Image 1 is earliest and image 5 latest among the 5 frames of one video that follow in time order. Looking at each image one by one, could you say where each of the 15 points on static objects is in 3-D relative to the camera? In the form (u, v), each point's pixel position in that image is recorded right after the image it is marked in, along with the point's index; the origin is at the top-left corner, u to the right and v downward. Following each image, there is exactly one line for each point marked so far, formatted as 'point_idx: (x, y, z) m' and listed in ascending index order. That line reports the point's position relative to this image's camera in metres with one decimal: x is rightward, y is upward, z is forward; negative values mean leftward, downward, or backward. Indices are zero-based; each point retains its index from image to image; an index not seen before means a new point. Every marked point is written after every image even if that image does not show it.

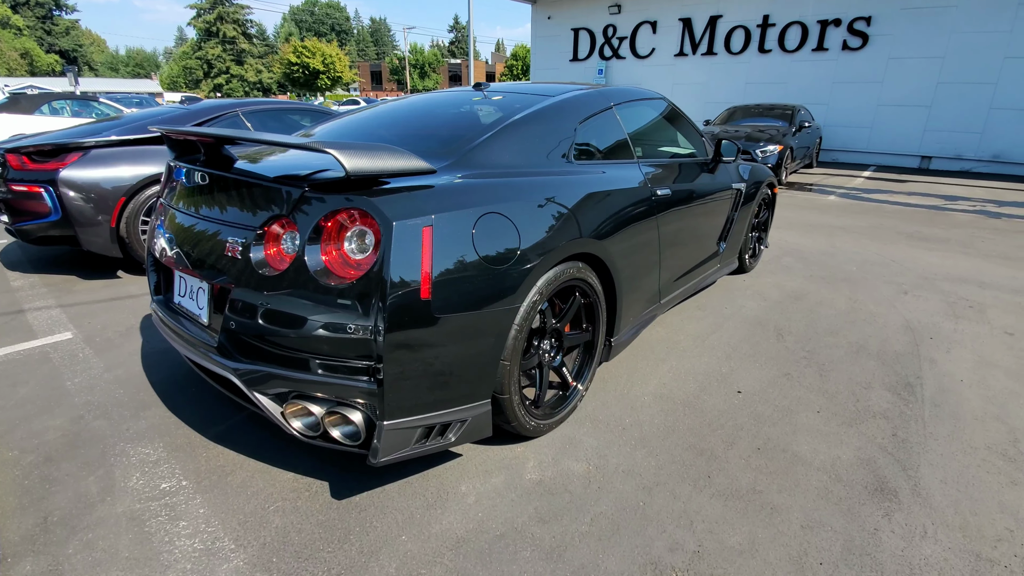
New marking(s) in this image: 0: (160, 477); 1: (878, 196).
0: (-1.4, -0.8, +2.1) m
1: (+7.0, +1.8, +9.7) m
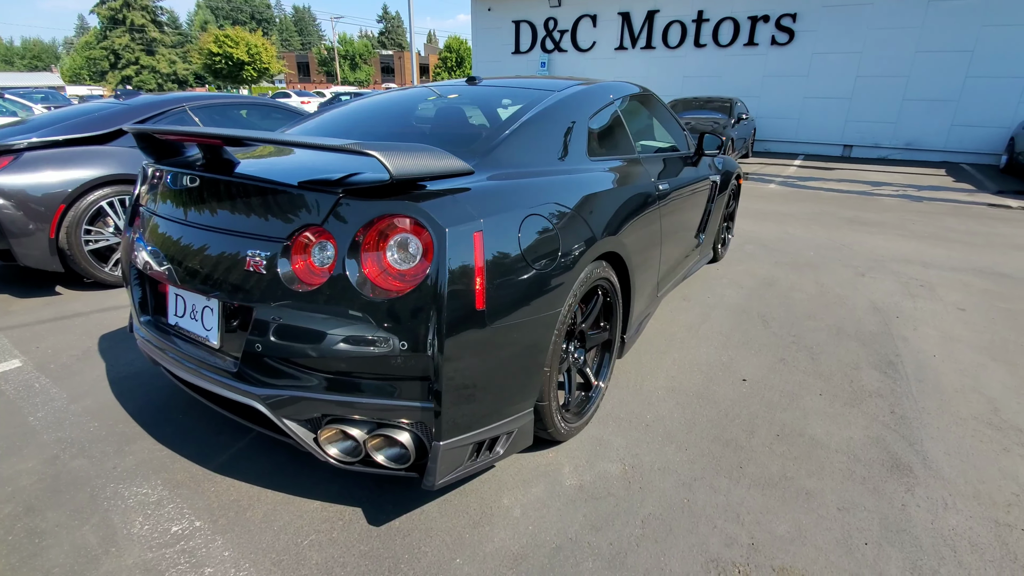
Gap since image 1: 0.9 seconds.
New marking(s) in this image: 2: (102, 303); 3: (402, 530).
0: (-1.3, -0.9, +1.9) m
1: (+6.1, +2.1, +10.4) m
2: (-3.0, -0.1, +3.8) m
3: (-0.4, -0.9, +1.8) m
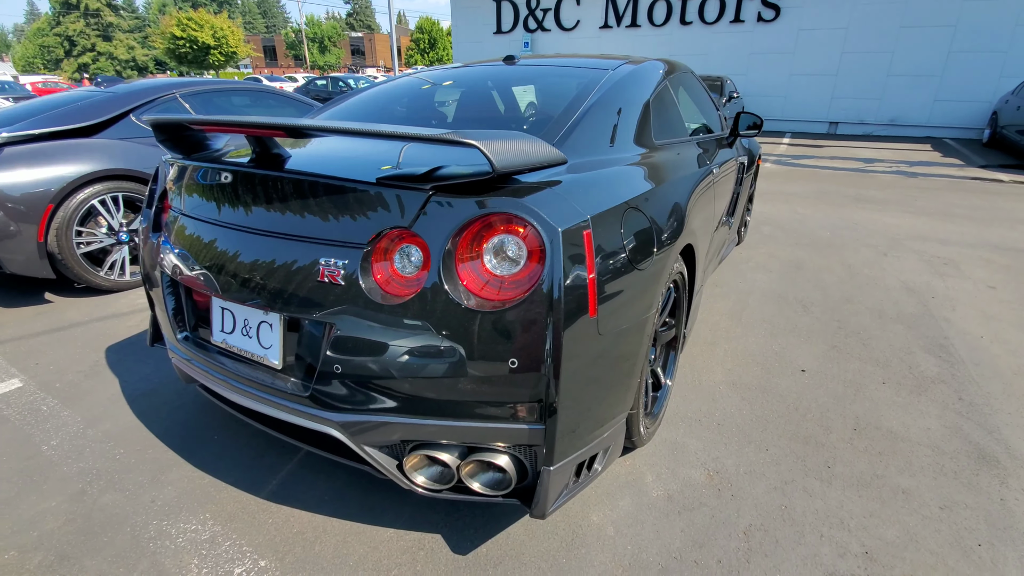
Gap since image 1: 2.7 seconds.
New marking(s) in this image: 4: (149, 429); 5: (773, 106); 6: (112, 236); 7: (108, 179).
0: (-0.9, -0.9, +1.7) m
1: (+6.0, +2.6, +10.4) m
2: (-2.8, -0.2, +3.5) m
3: (-0.1, -0.9, +1.7) m
4: (-1.6, -0.6, +2.3) m
5: (+7.3, +5.1, +14.4) m
6: (-2.9, +0.4, +3.7) m
7: (-2.9, +0.8, +3.6) m
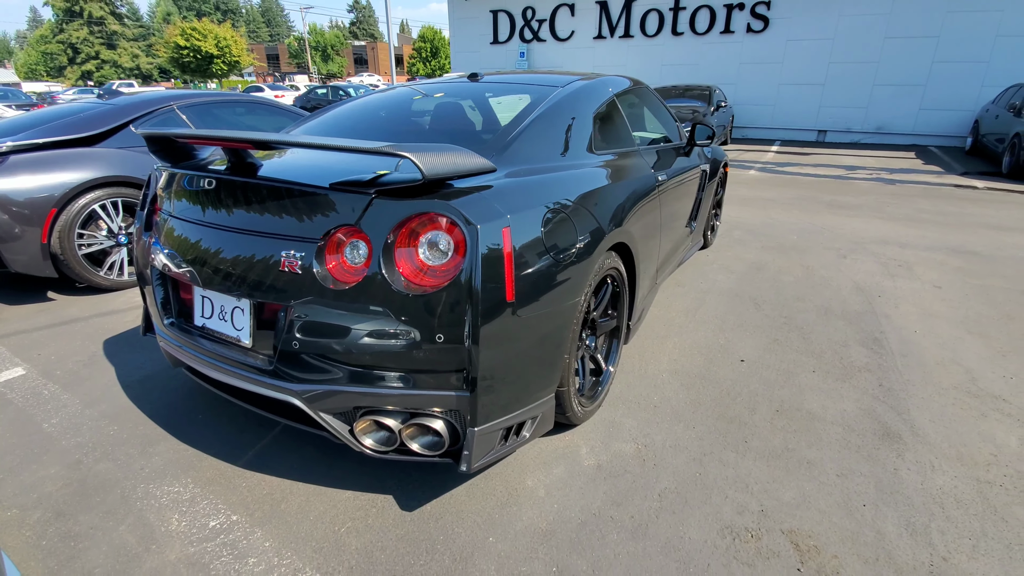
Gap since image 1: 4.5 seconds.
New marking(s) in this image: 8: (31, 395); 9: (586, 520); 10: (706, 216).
0: (-1.2, -0.9, +1.9) m
1: (+5.8, +2.5, +10.6) m
2: (-3.0, -0.1, +3.8) m
3: (-0.3, -0.9, +1.9) m
4: (-1.8, -0.6, +2.5) m
5: (+7.2, +5.0, +14.7) m
6: (-3.1, +0.4, +4.0) m
7: (-3.1, +0.8, +3.9) m
8: (-2.5, -0.6, +2.7) m
9: (+0.3, -0.9, +1.9) m
10: (+1.8, +0.7, +4.8) m
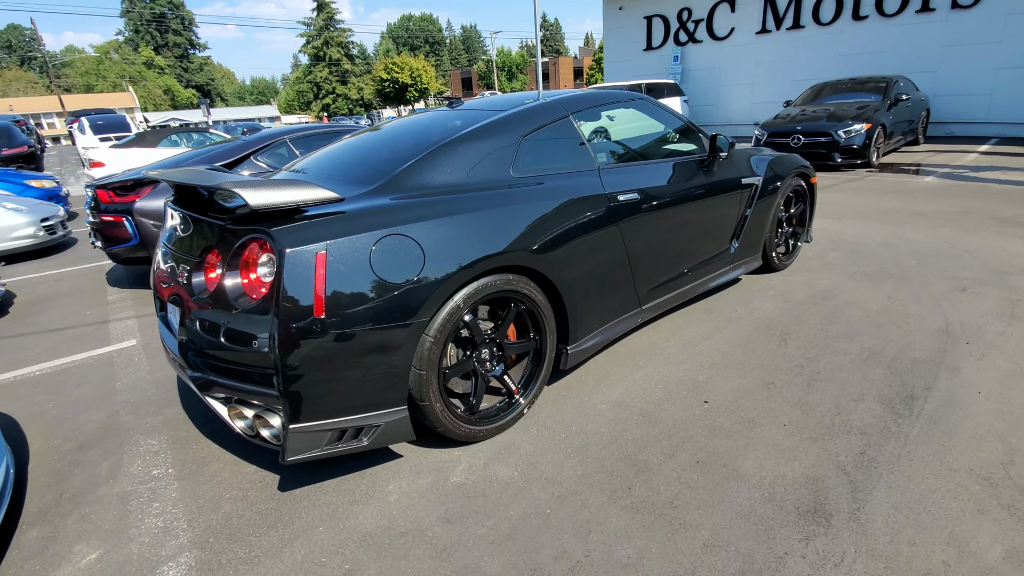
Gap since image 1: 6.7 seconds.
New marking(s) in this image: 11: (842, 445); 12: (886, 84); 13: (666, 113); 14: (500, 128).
0: (-1.7, -0.9, +2.5) m
1: (+7.9, +1.9, +8.4) m
2: (-2.8, -0.1, +4.9) m
3: (-0.9, -0.9, +2.2) m
4: (-2.2, -0.6, +3.3) m
5: (+10.7, +4.2, +11.8) m
6: (-2.8, +0.4, +5.1) m
7: (-2.8, +0.8, +5.0) m
8: (-2.8, -0.5, +3.7) m
9: (-0.4, -0.9, +2.0) m
10: (+2.1, +0.4, +4.2) m
11: (+1.5, -0.7, +2.3) m
12: (+7.5, +4.1, +10.3) m
13: (+1.1, +1.2, +3.6) m
14: (0.0, +0.8, +2.7) m
